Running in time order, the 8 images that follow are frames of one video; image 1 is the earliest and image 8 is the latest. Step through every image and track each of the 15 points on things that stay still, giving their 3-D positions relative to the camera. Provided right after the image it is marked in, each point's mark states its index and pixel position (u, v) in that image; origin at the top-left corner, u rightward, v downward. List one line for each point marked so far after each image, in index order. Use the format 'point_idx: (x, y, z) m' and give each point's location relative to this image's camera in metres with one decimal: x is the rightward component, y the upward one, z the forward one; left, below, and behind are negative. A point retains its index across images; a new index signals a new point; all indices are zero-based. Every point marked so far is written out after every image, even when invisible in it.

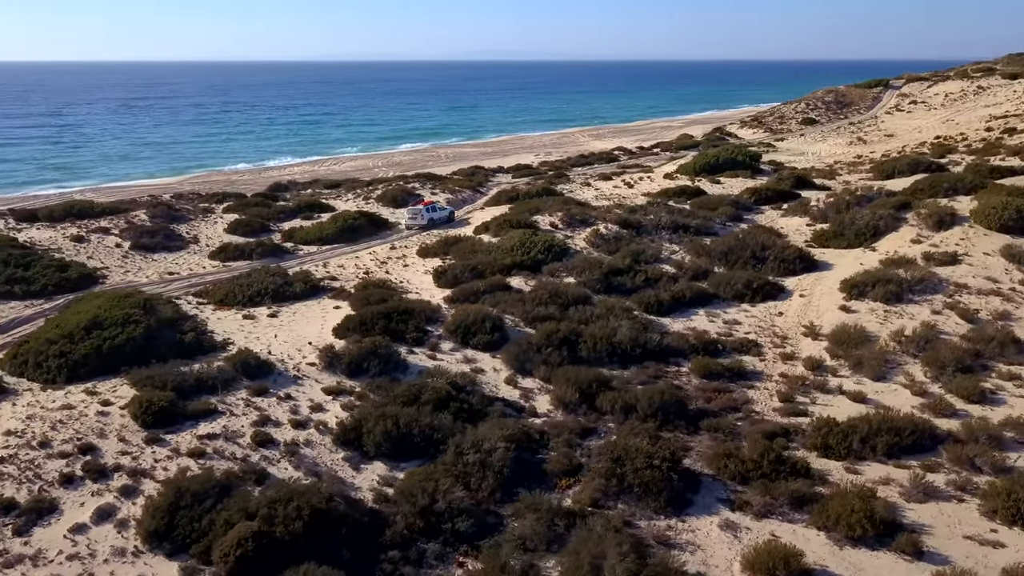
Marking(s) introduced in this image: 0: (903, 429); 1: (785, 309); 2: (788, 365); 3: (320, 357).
0: (+6.2, -2.2, +12.8) m
1: (+6.5, -0.5, +19.5) m
2: (+5.6, -1.6, +16.4) m
3: (-3.7, -1.3, +15.4) m
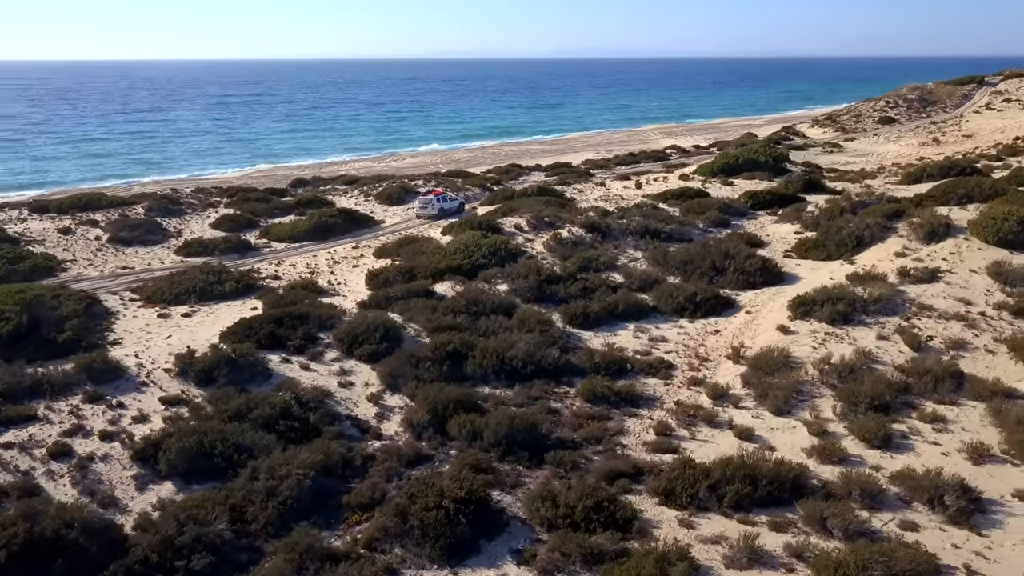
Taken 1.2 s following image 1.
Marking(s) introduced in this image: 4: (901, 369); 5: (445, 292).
0: (+3.4, -2.6, +11.0) m
1: (+4.5, -0.8, +17.6) m
2: (+3.2, -1.9, +14.6) m
3: (-6.1, -1.3, +14.7) m
4: (+6.8, -1.4, +14.2) m
5: (-1.6, -0.1, +19.3) m
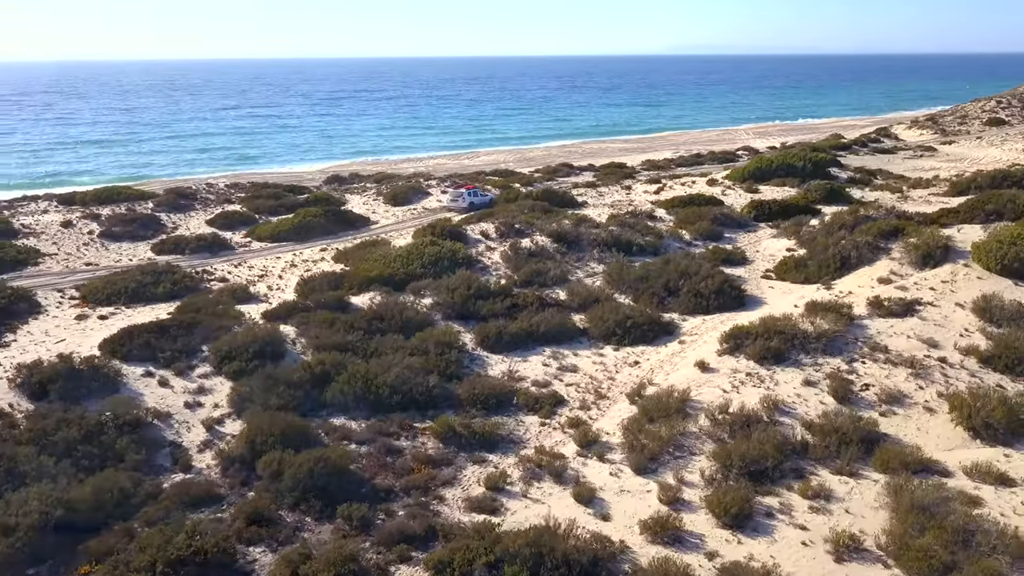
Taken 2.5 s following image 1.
0: (+0.5, -3.0, +9.1) m
1: (+2.5, -1.3, +15.4) m
2: (+0.8, -2.3, +12.6) m
3: (-8.4, -1.4, +13.9) m
4: (+4.3, -2.0, +11.8) m
5: (-3.3, -0.4, +17.9) m
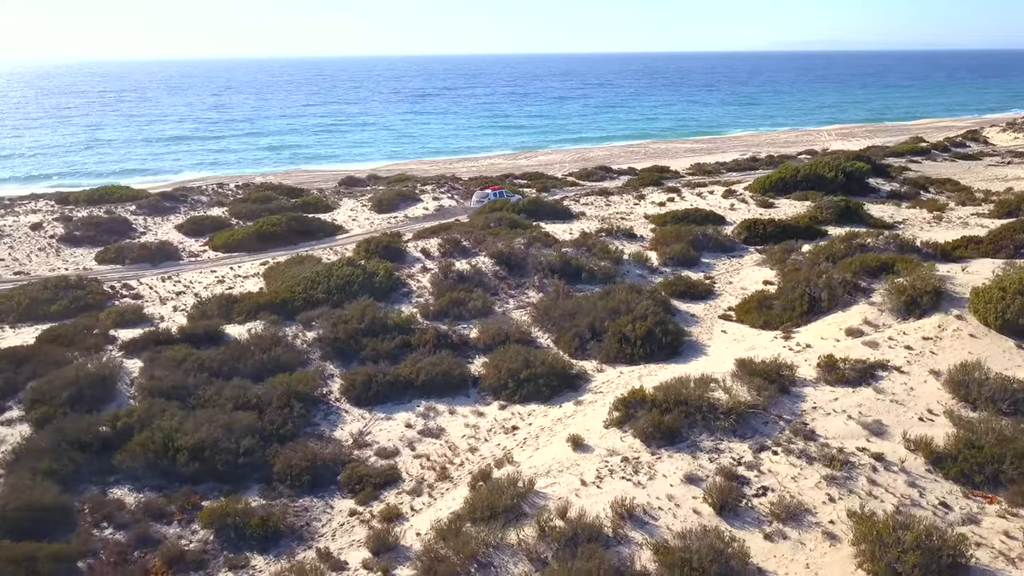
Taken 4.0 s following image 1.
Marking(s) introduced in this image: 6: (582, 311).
0: (-2.5, -3.7, +6.4) m
1: (+0.2, -2.1, +12.5) m
2: (-1.8, -3.0, +9.9) m
3: (-10.8, -1.9, +12.2) m
4: (+1.6, -2.8, +8.7) m
5: (-5.3, -0.9, +15.6) m
6: (+1.4, -0.4, +16.0) m
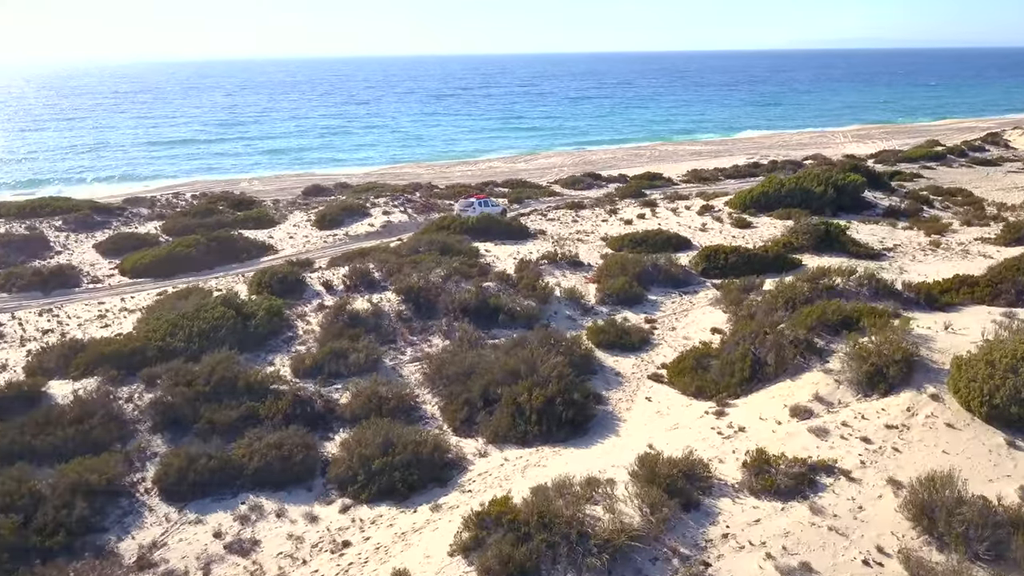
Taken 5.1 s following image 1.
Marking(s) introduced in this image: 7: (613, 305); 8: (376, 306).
0: (-4.7, -4.5, +3.6) m
1: (-1.8, -2.9, +9.6) m
2: (-3.9, -3.9, +7.1) m
3: (-12.8, -2.7, +9.6) m
4: (-0.5, -3.6, +5.8) m
5: (-7.2, -1.8, +12.9) m
6: (-0.5, -1.3, +13.1) m
7: (+2.0, -0.3, +16.4) m
8: (-2.7, -0.4, +16.0) m
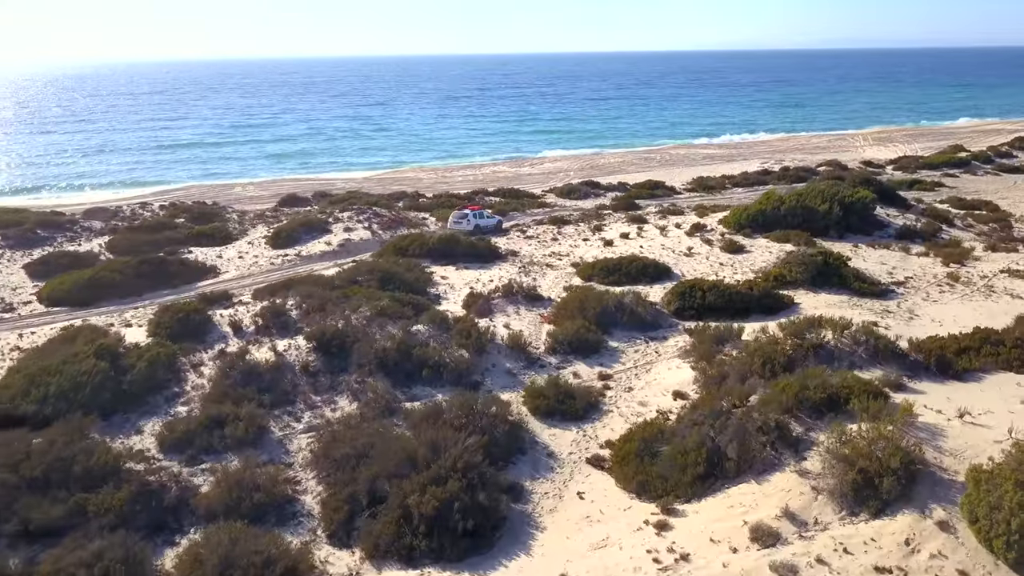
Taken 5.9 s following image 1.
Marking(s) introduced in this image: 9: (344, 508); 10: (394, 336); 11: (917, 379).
0: (-6.2, -5.3, +1.2) m
1: (-3.1, -3.7, +7.1) m
2: (-5.3, -4.6, +4.7) m
3: (-14.1, -3.4, +7.4) m
4: (-1.9, -4.4, +3.3) m
5: (-8.4, -2.5, +10.5) m
6: (-1.8, -2.1, +10.6) m
7: (+0.9, -1.1, +13.8) m
8: (-3.8, -1.1, +13.5) m
9: (-1.9, -2.6, +9.6) m
10: (-2.0, -0.8, +13.8) m
11: (+5.3, -1.1, +10.4) m
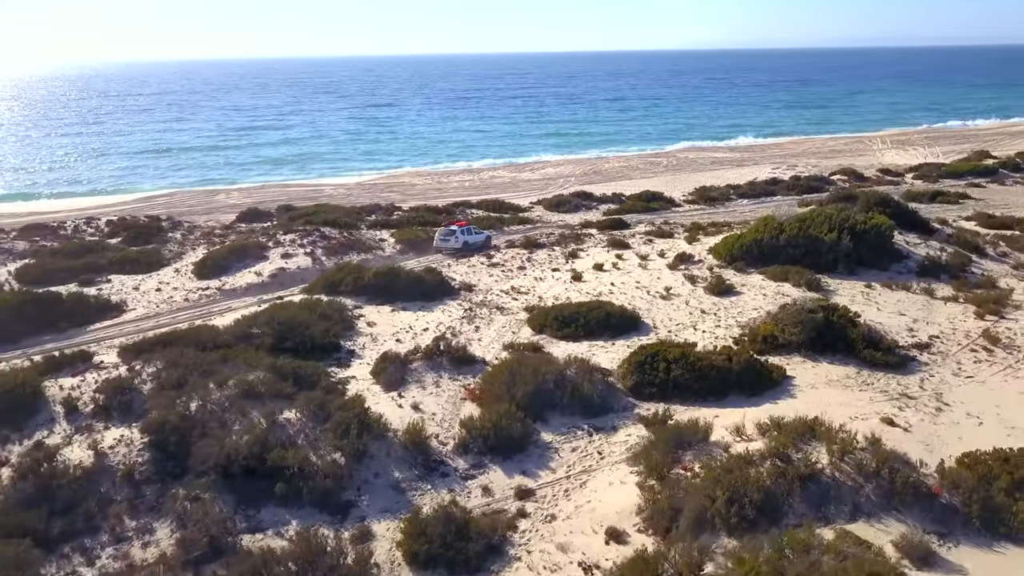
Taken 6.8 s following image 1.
0: (-7.7, -6.3, -2.0) m
1: (-4.6, -4.7, +3.9) m
2: (-6.8, -5.6, +1.5) m
3: (-15.5, -4.4, +4.3) m
4: (-3.5, -5.4, 0.0) m
5: (-9.8, -3.5, +7.4) m
6: (-3.2, -3.1, +7.3) m
7: (-0.4, -2.1, +10.5) m
8: (-5.2, -2.1, +10.2) m
9: (-3.4, -3.6, +6.3) m
10: (-3.3, -1.8, +10.5) m
11: (+3.9, -2.1, +7.0) m
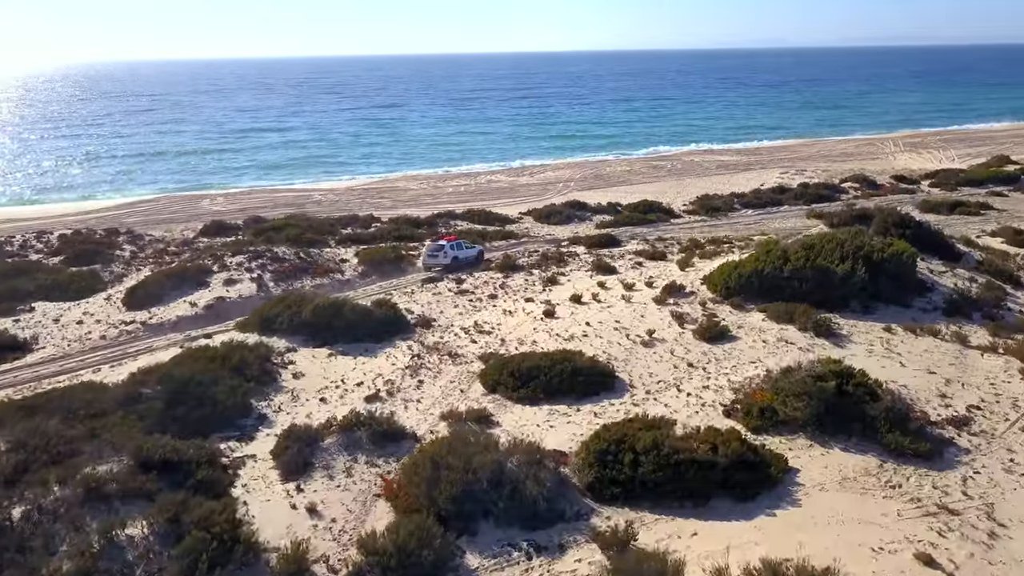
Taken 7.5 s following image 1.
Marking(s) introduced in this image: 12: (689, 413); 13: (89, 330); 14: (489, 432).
0: (-8.7, -7.1, -4.5) m
1: (-5.5, -5.5, +1.3) m
2: (-7.8, -6.4, -1.0) m
3: (-16.5, -5.1, +1.9) m
4: (-4.4, -6.2, -2.5) m
5: (-10.7, -4.3, +4.9) m
6: (-4.1, -3.9, +4.7) m
7: (-1.3, -2.9, +7.9) m
8: (-6.1, -2.9, +7.7) m
9: (-4.3, -4.4, +3.7) m
10: (-4.2, -2.6, +8.0) m
11: (+3.0, -2.9, +4.3) m
12: (+2.4, -1.7, +11.1) m
13: (-9.4, -0.9, +18.2) m
14: (-0.1, -1.8, +10.7) m
